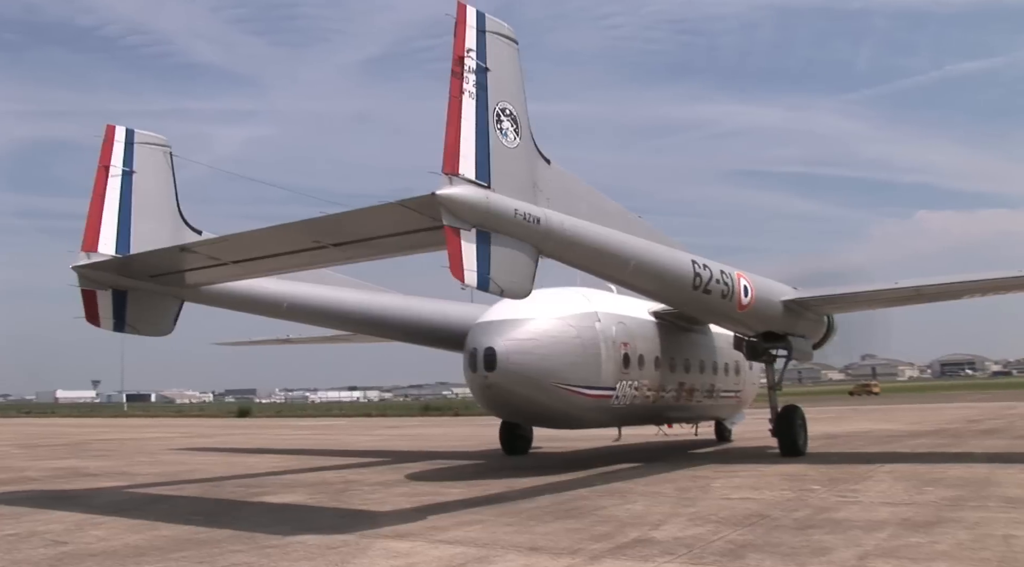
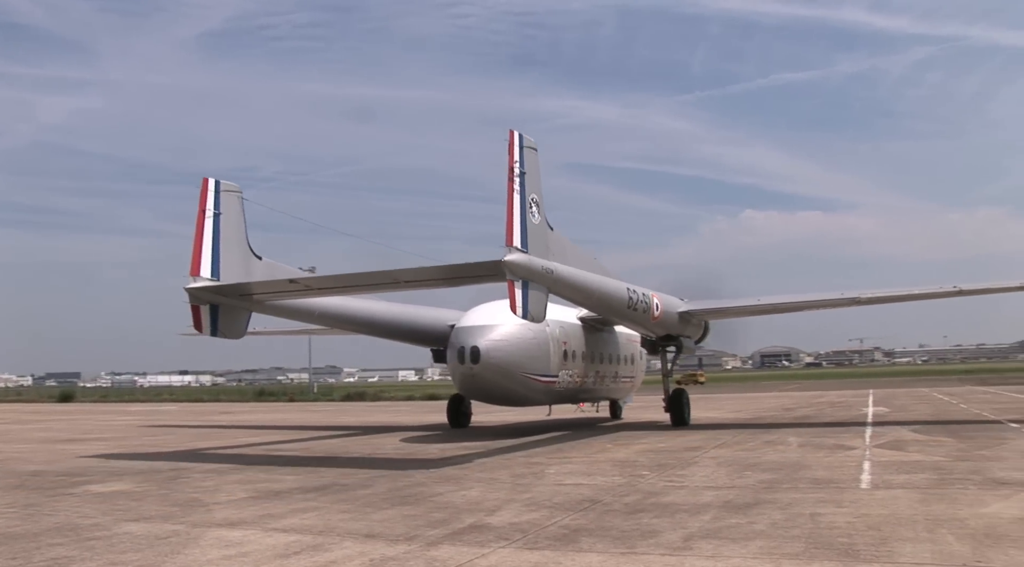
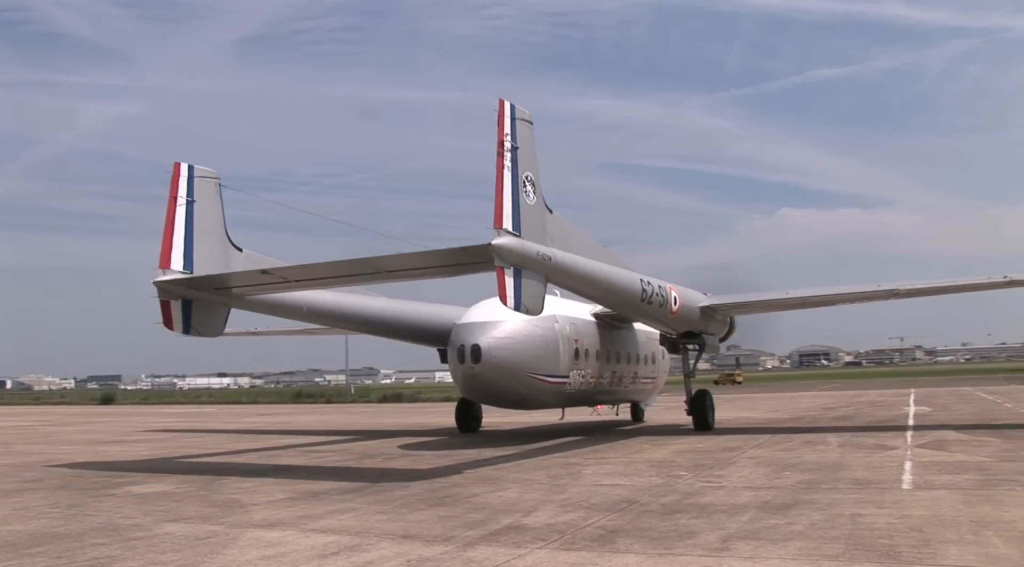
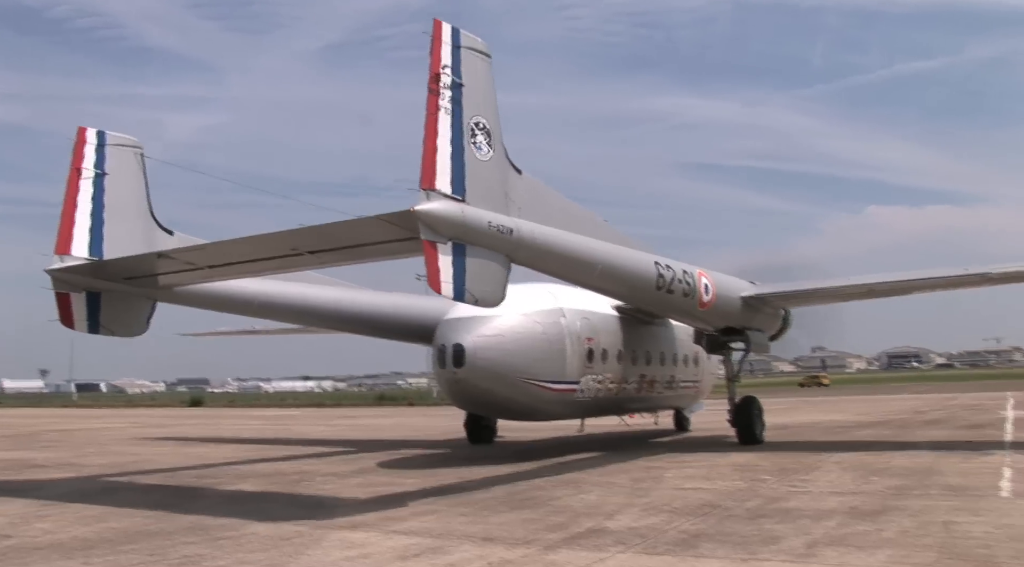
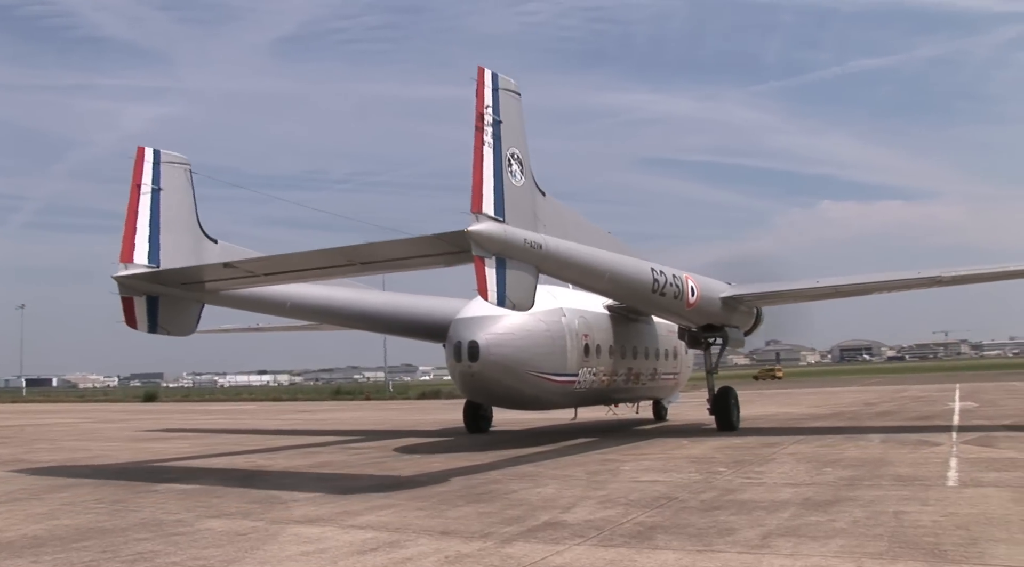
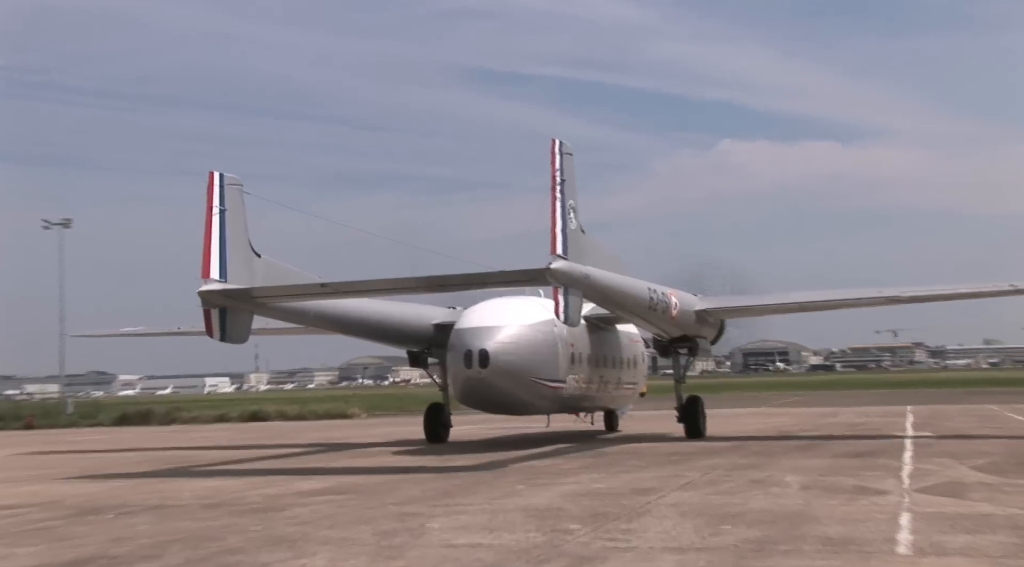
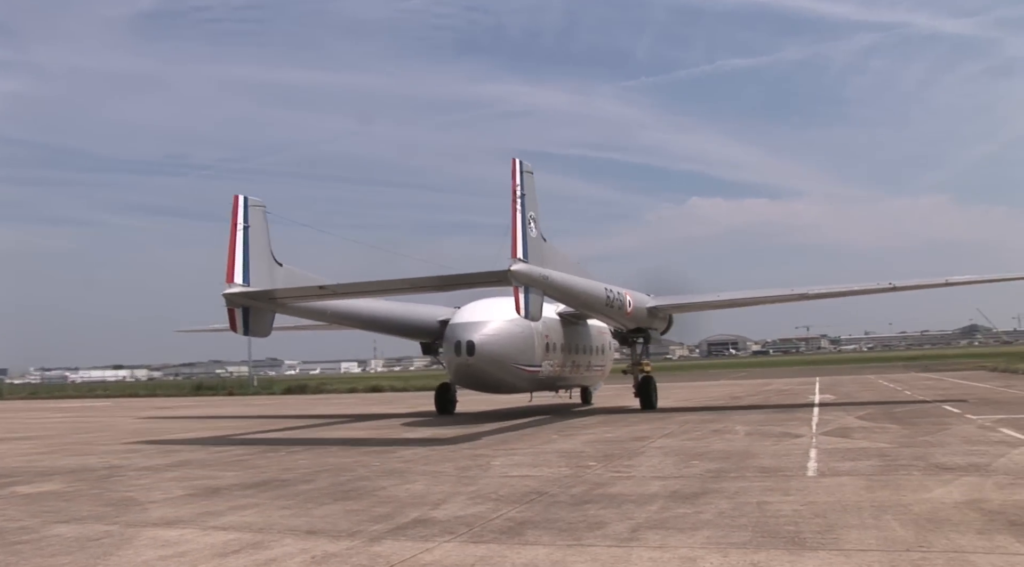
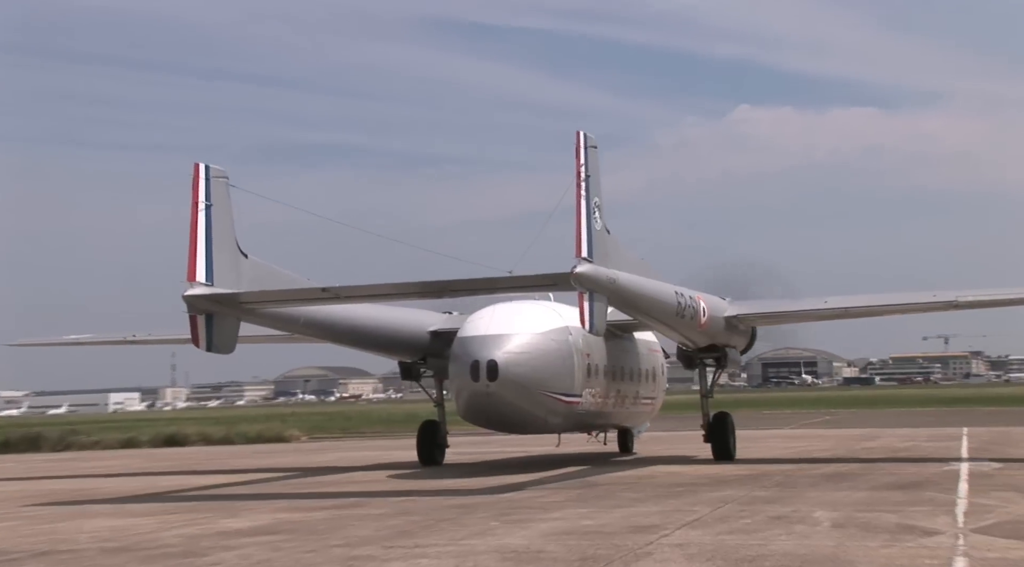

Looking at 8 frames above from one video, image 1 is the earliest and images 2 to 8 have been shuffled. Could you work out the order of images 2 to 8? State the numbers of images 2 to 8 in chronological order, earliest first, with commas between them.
4, 5, 3, 2, 7, 6, 8
